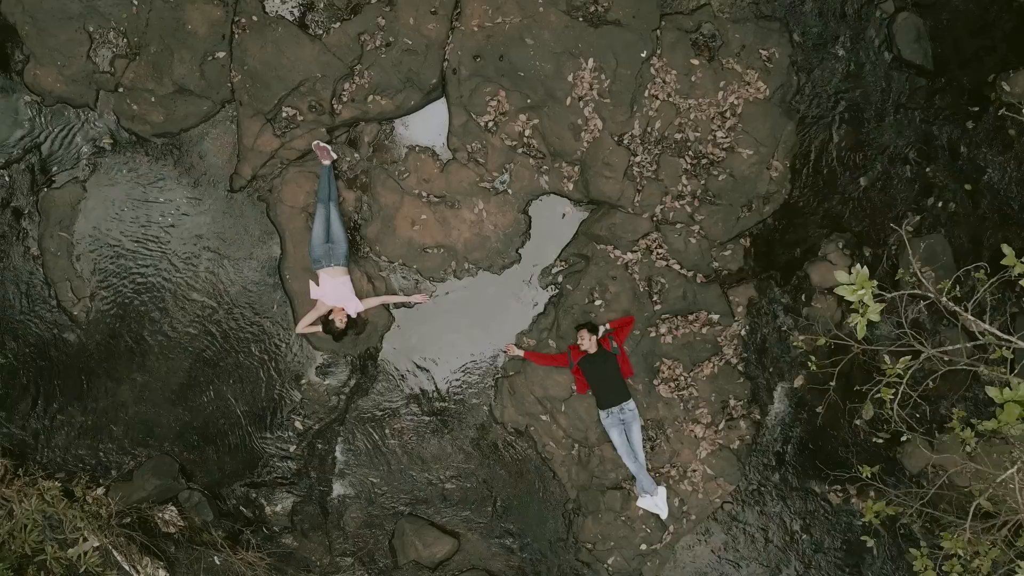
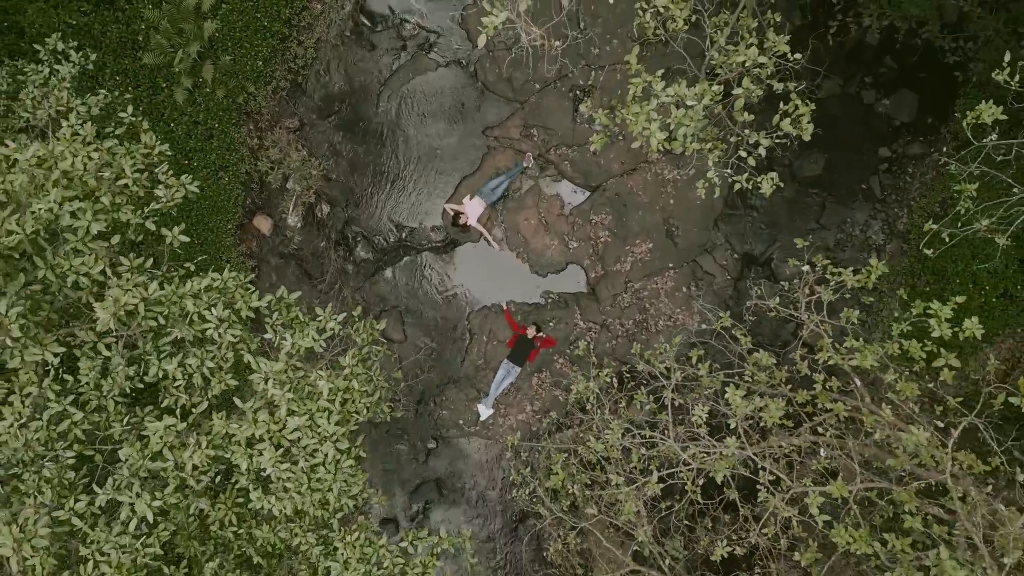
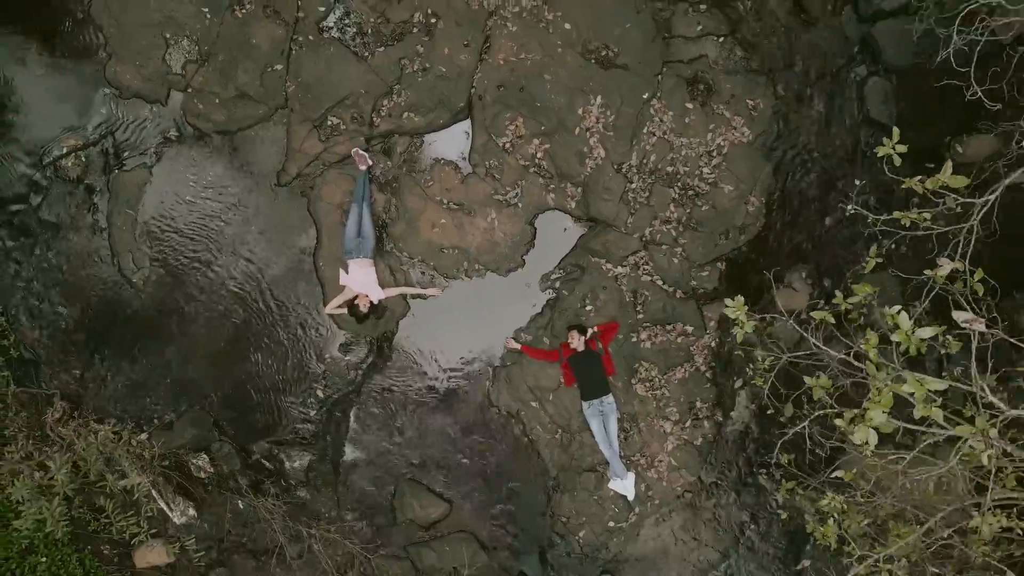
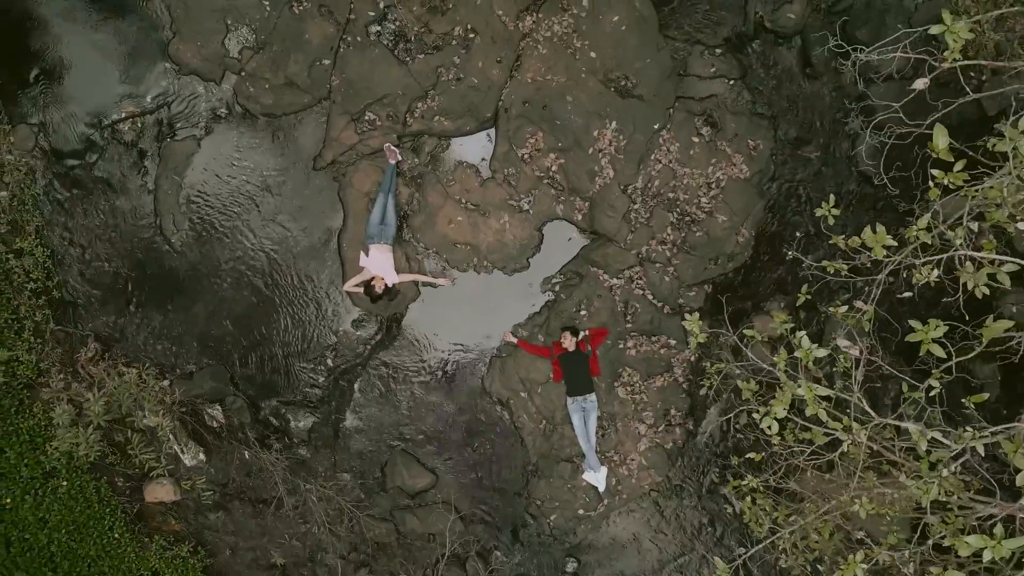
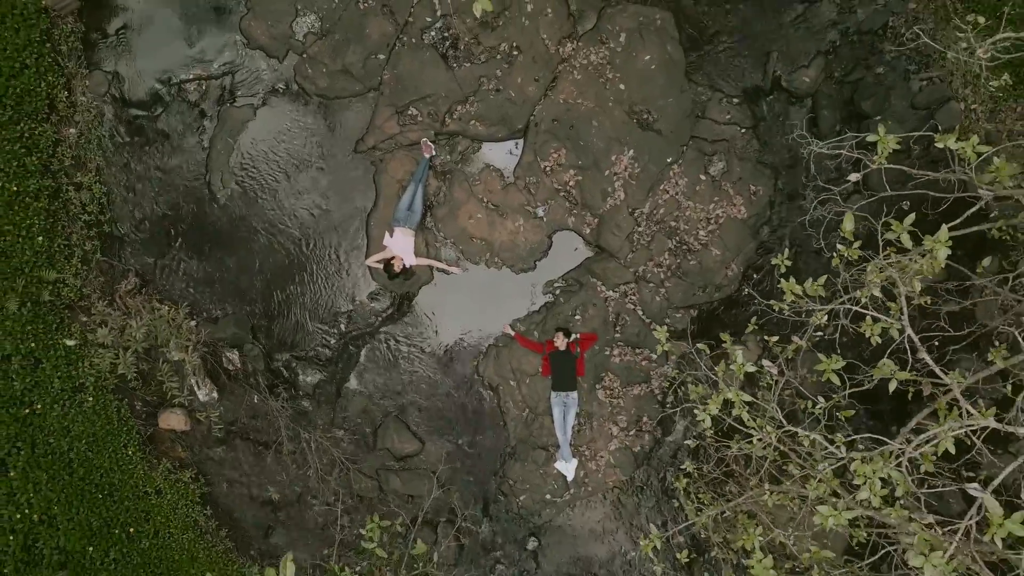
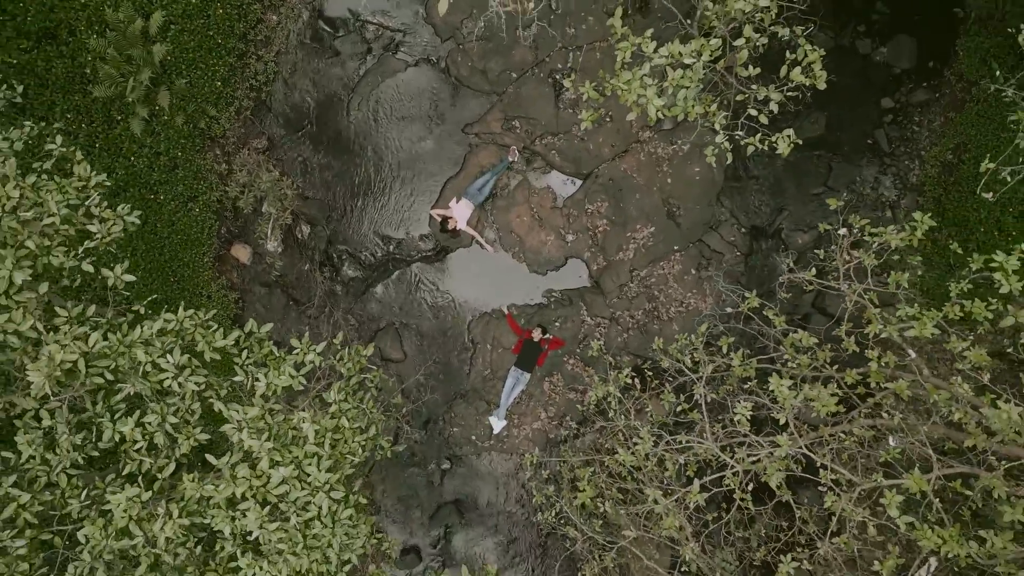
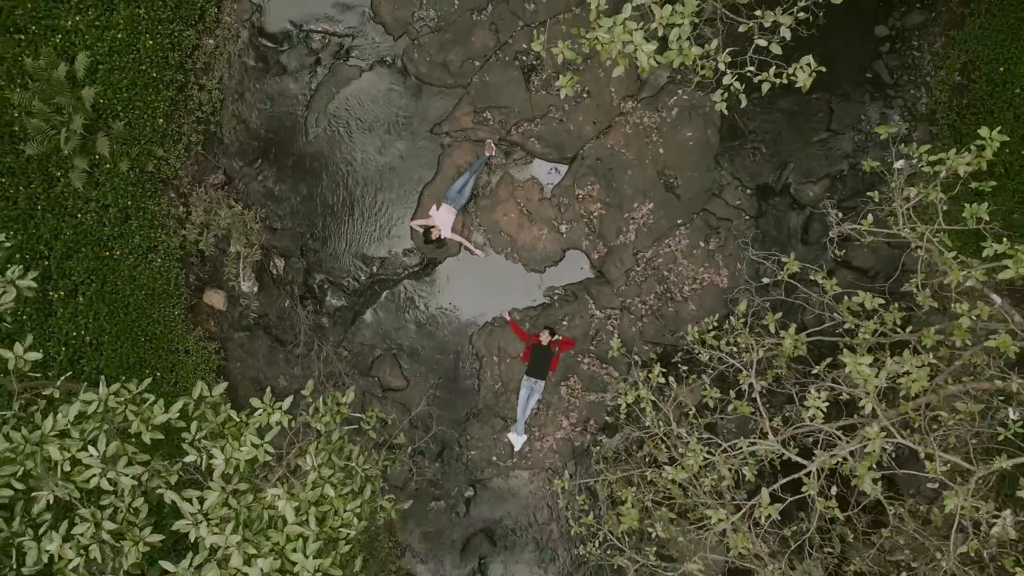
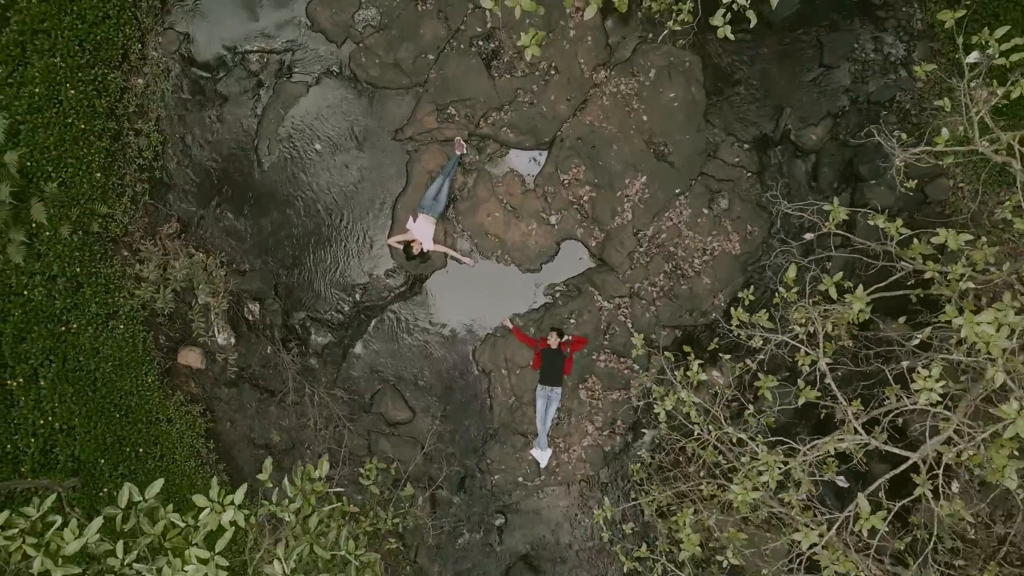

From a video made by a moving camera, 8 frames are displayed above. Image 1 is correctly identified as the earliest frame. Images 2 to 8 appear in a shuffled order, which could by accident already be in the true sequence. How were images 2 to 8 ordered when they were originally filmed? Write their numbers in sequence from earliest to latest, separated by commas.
3, 4, 5, 8, 7, 6, 2
